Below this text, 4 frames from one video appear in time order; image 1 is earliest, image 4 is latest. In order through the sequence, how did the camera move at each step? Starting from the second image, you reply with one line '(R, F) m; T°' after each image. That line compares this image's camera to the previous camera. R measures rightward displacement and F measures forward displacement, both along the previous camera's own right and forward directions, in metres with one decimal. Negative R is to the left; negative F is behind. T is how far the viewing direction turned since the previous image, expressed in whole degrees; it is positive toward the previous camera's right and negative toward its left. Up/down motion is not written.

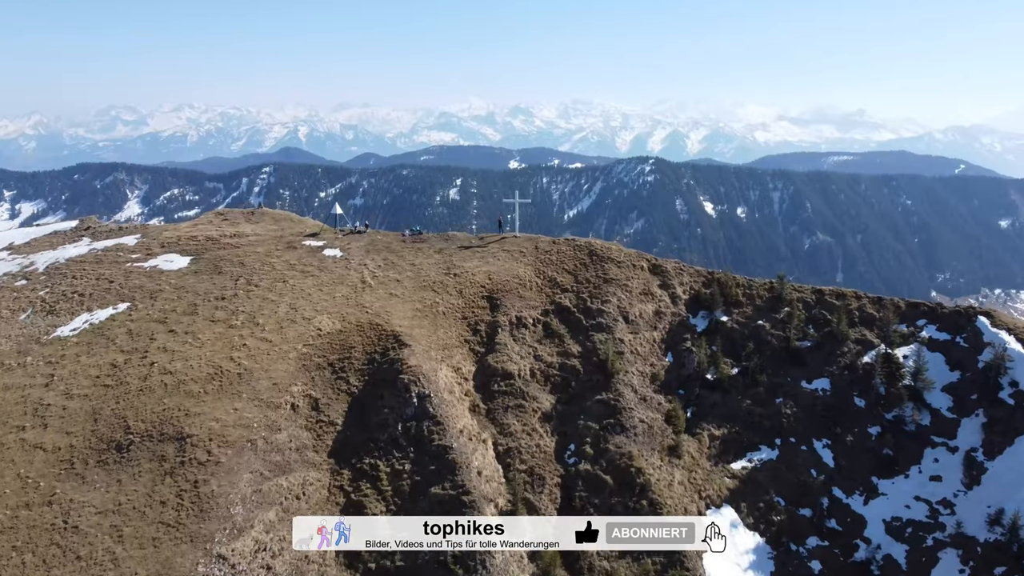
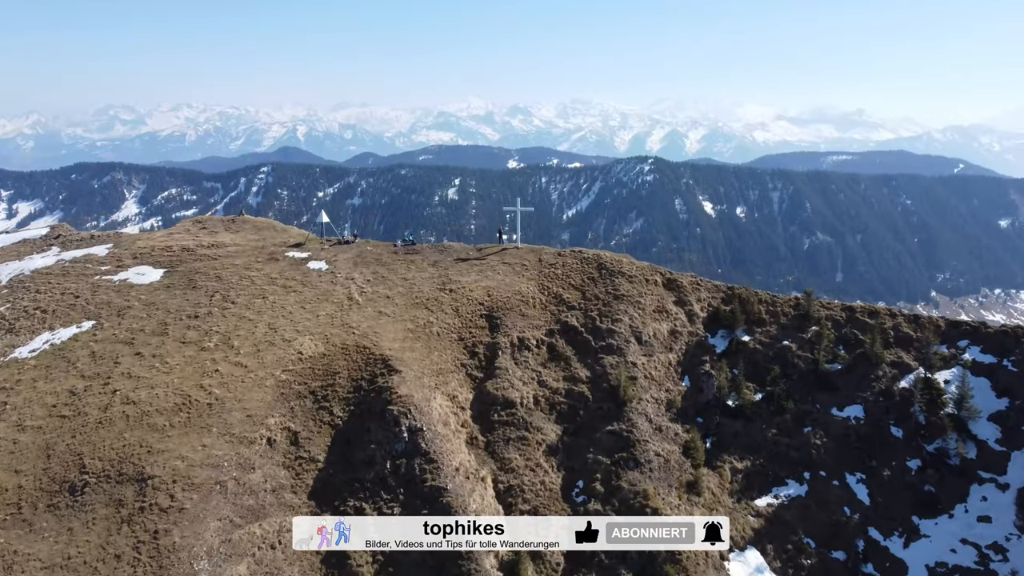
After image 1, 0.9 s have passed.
(-0.2, +4.4) m; 0°
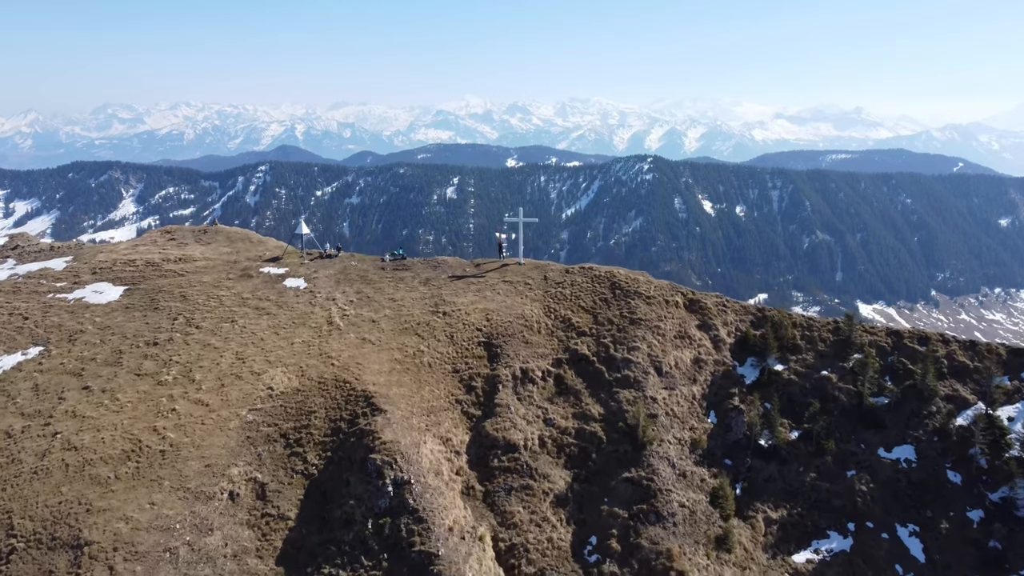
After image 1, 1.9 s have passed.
(-0.2, +5.4) m; 0°
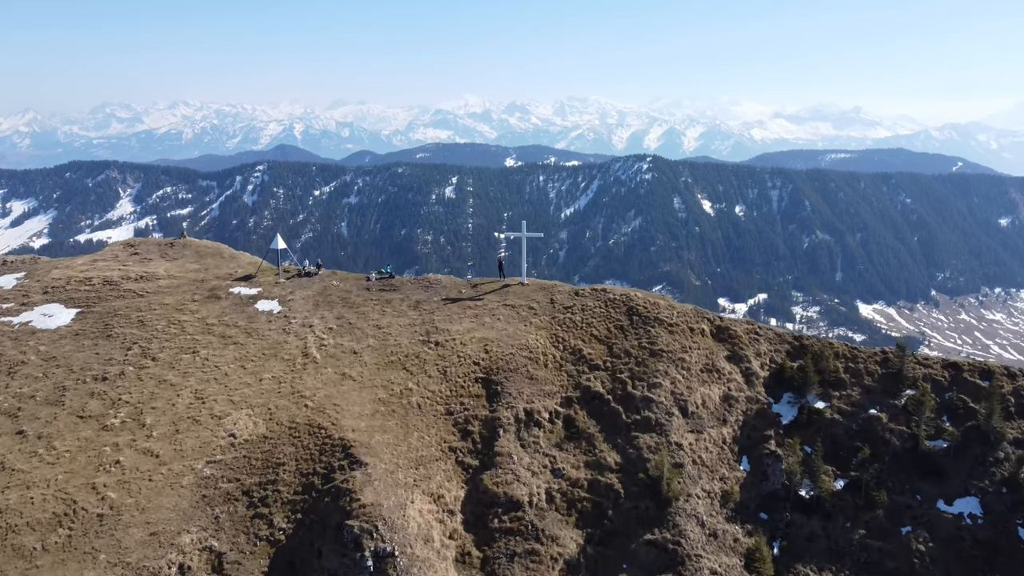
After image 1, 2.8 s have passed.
(-0.2, +5.2) m; 0°
